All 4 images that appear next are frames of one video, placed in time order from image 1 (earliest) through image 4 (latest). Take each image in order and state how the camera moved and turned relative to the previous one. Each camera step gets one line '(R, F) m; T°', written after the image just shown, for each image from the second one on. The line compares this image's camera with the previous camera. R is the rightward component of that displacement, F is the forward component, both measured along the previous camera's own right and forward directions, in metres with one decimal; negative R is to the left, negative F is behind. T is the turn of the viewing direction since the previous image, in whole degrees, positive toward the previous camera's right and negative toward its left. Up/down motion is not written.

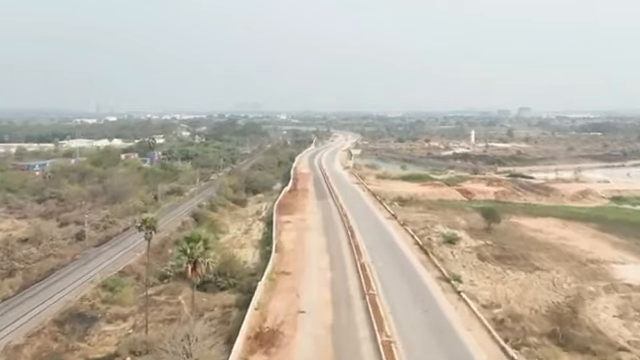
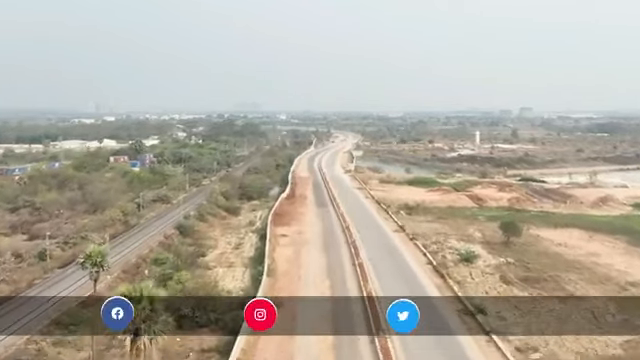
(0.0, +3.4) m; 0°
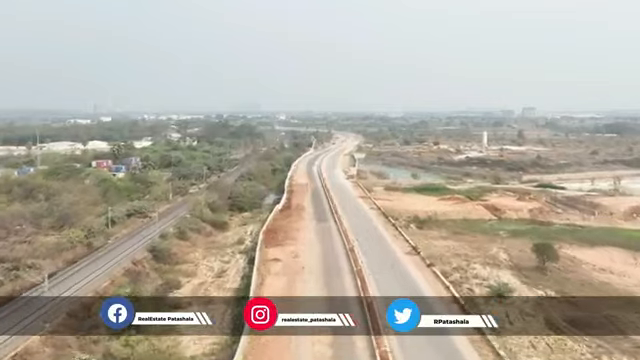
(+0.1, +4.6) m; 0°
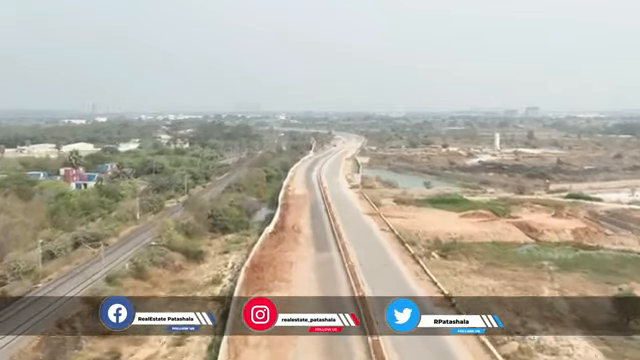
(0.0, +6.7) m; 0°
